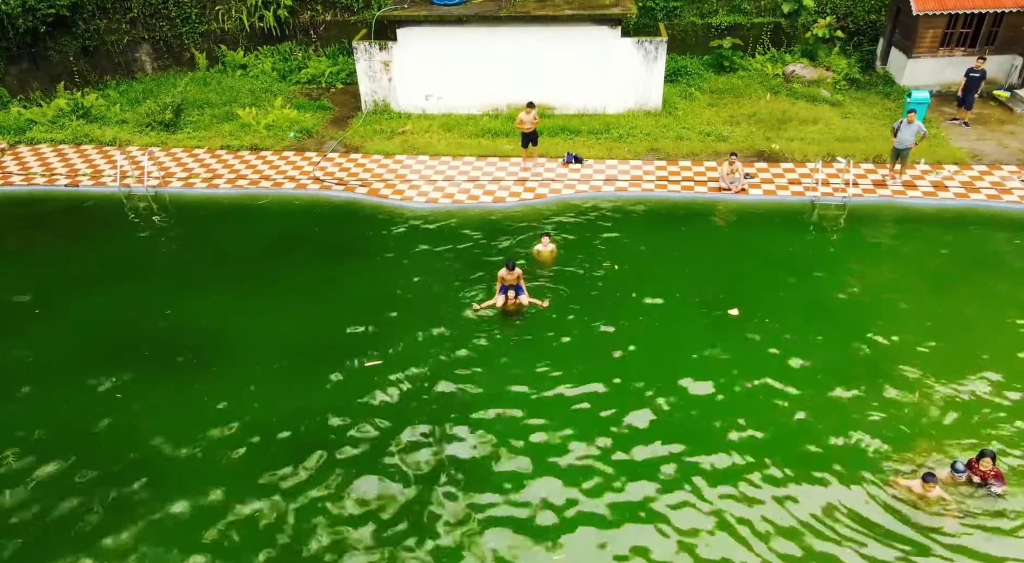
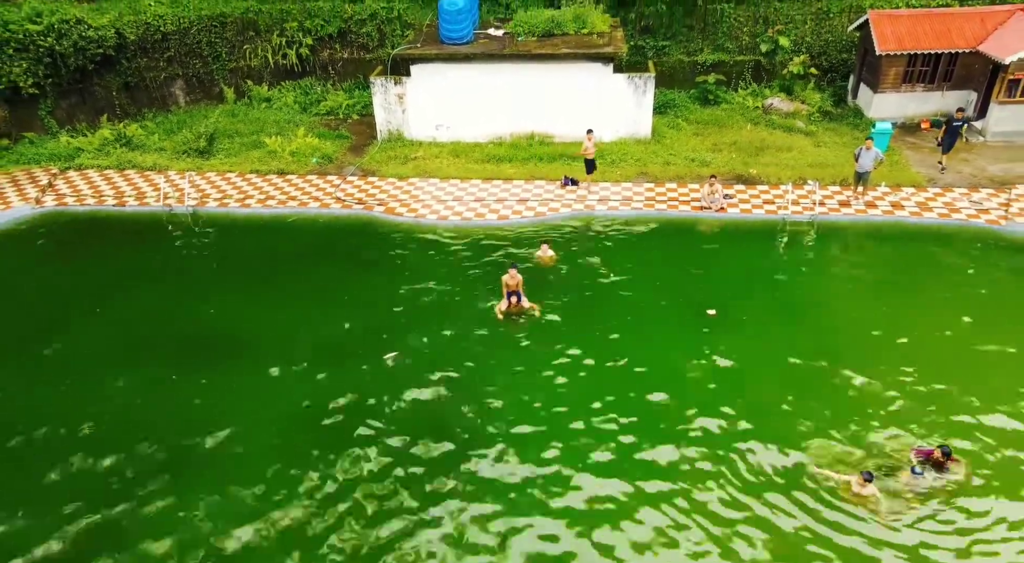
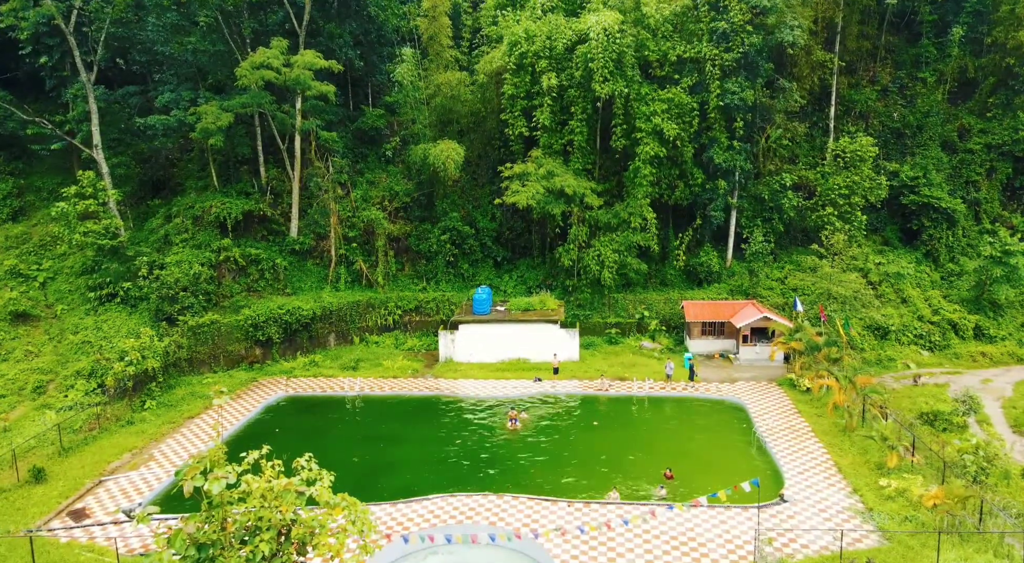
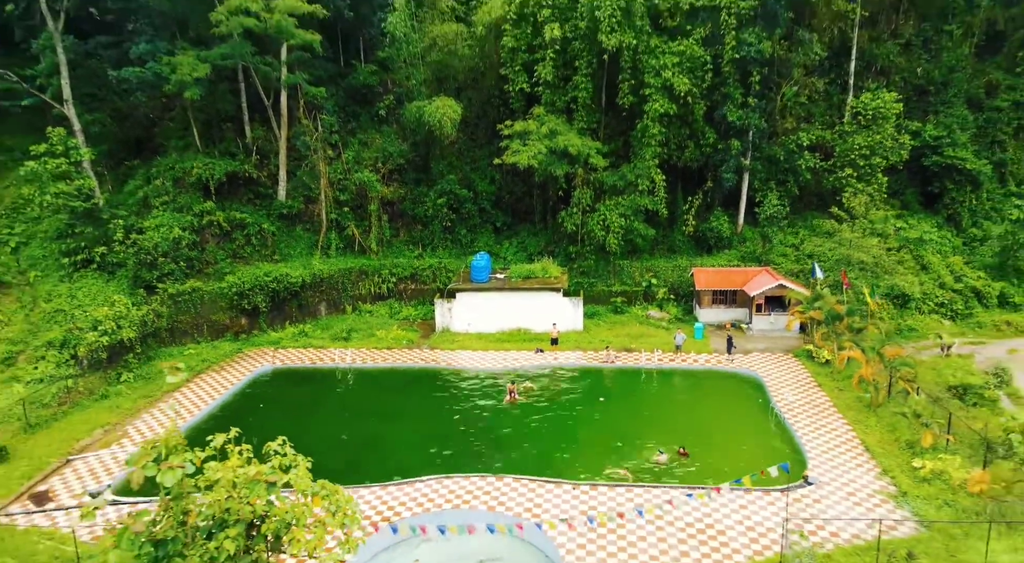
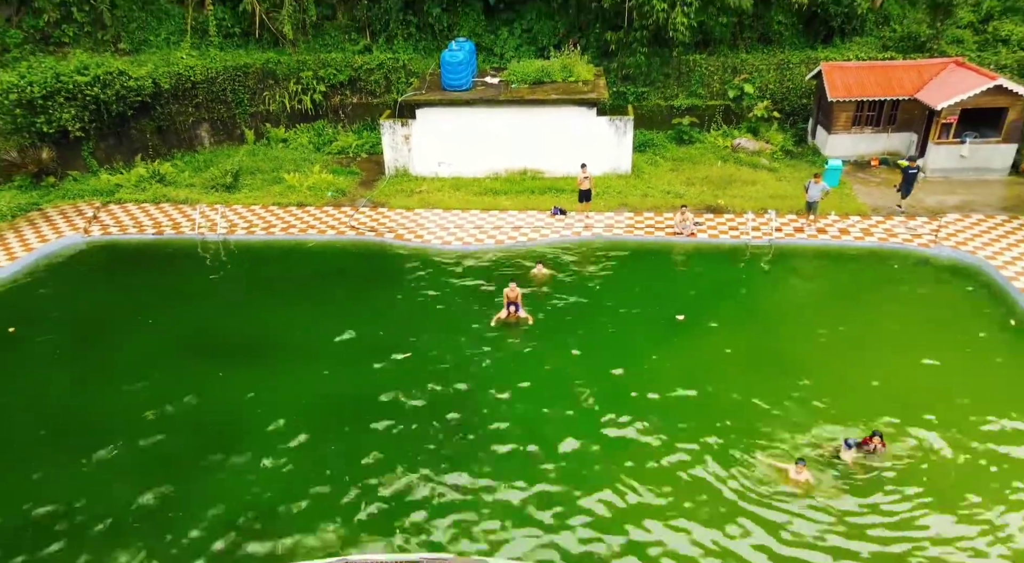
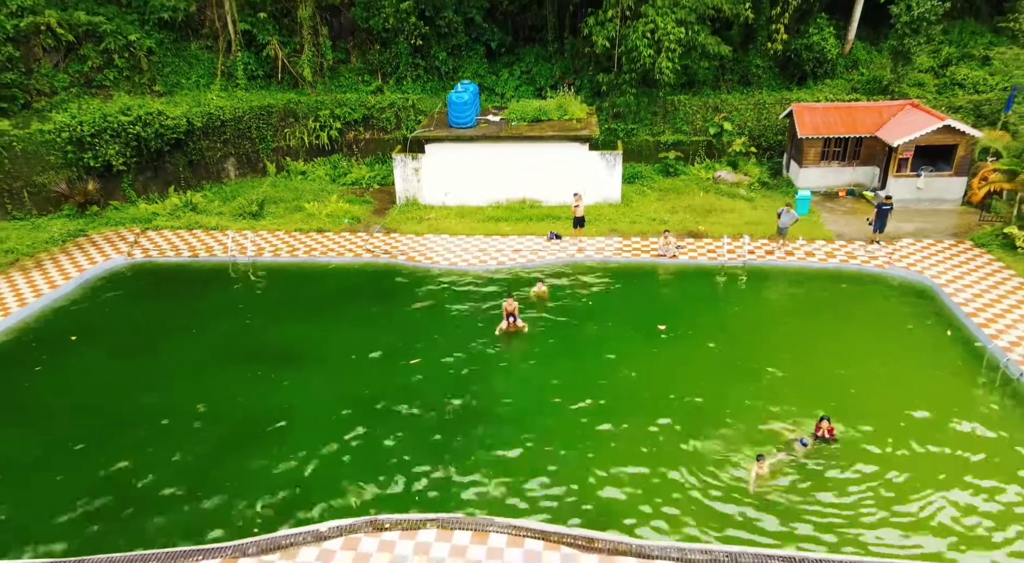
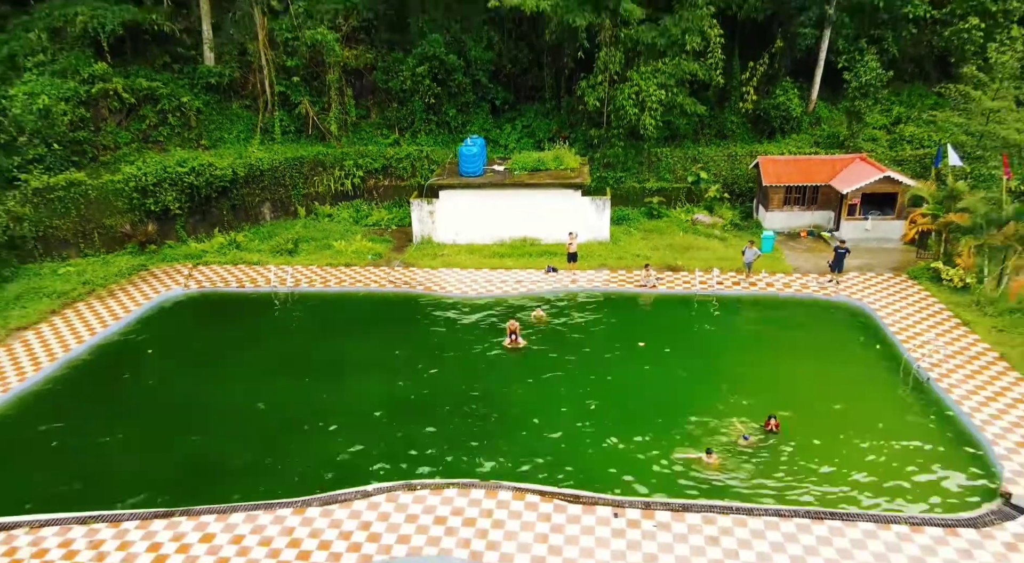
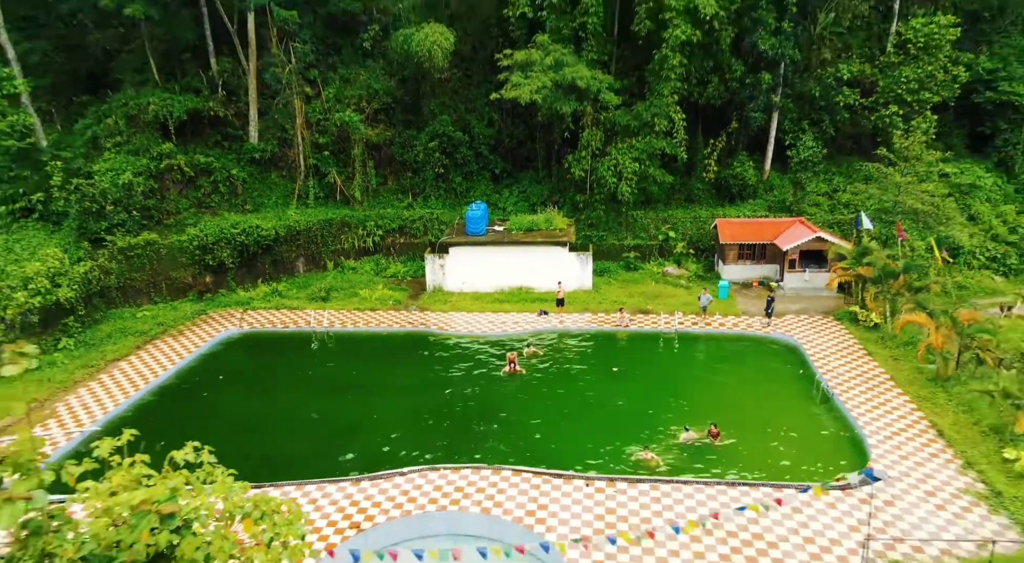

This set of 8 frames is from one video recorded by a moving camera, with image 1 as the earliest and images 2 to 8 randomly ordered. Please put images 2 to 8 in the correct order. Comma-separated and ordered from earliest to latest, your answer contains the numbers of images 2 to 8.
2, 5, 6, 7, 8, 4, 3
